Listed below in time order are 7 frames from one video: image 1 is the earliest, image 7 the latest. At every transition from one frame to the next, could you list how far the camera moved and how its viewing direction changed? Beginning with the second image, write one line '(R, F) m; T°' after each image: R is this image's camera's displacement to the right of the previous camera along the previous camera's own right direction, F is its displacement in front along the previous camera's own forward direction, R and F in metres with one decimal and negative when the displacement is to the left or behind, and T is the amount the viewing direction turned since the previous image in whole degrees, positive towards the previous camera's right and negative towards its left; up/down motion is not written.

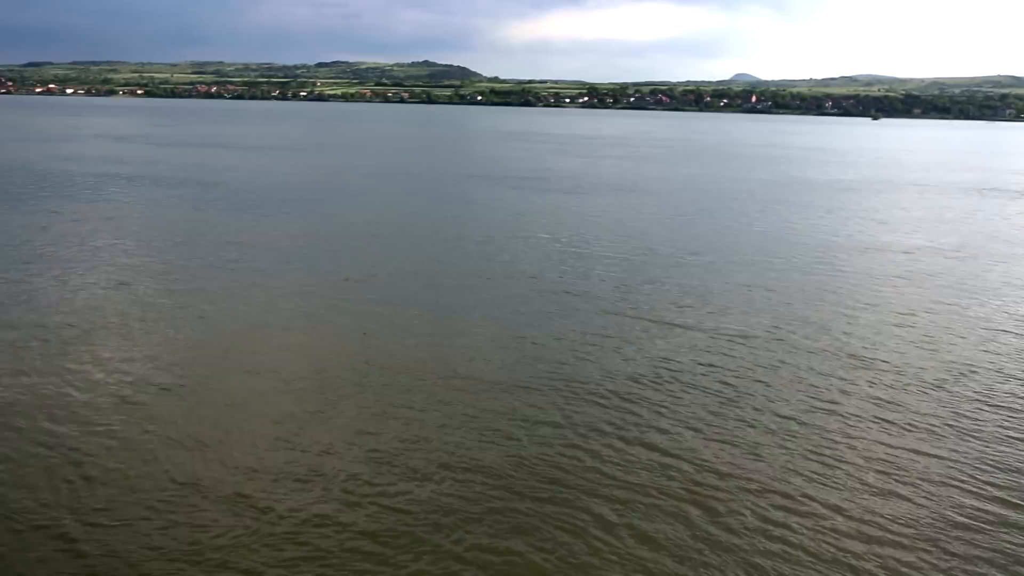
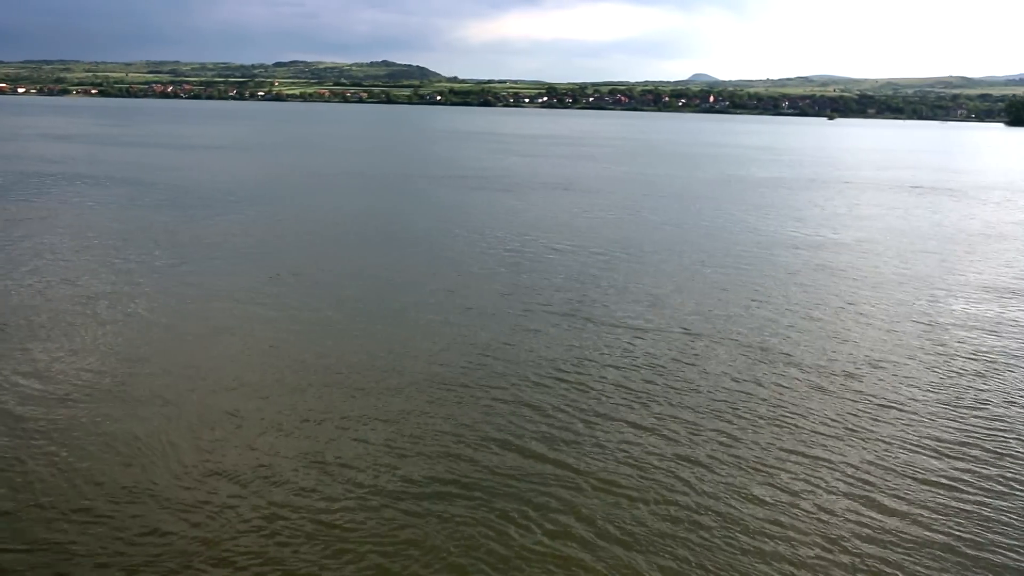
(+1.0, +0.2) m; +2°
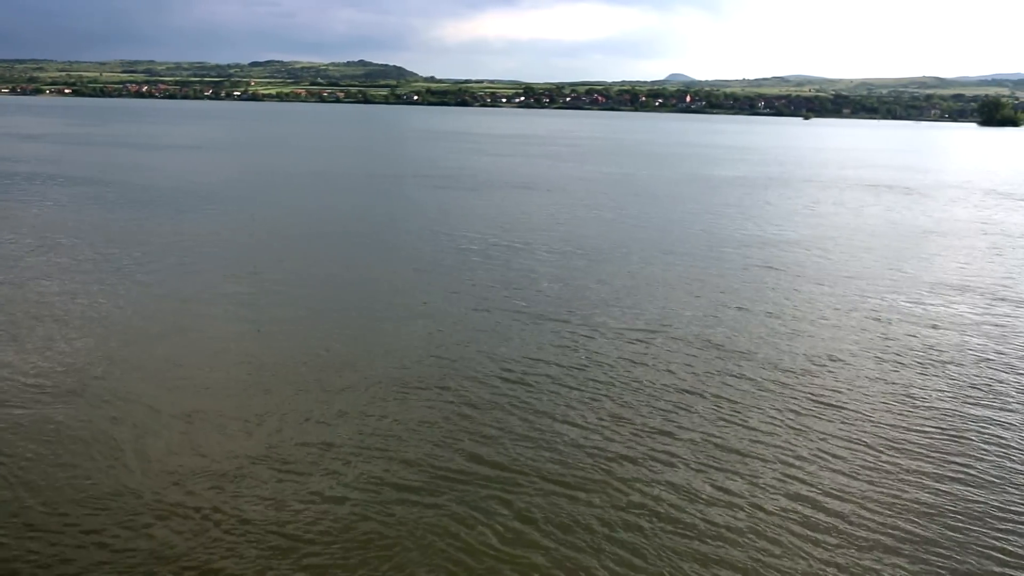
(-1.3, +0.5) m; +1°
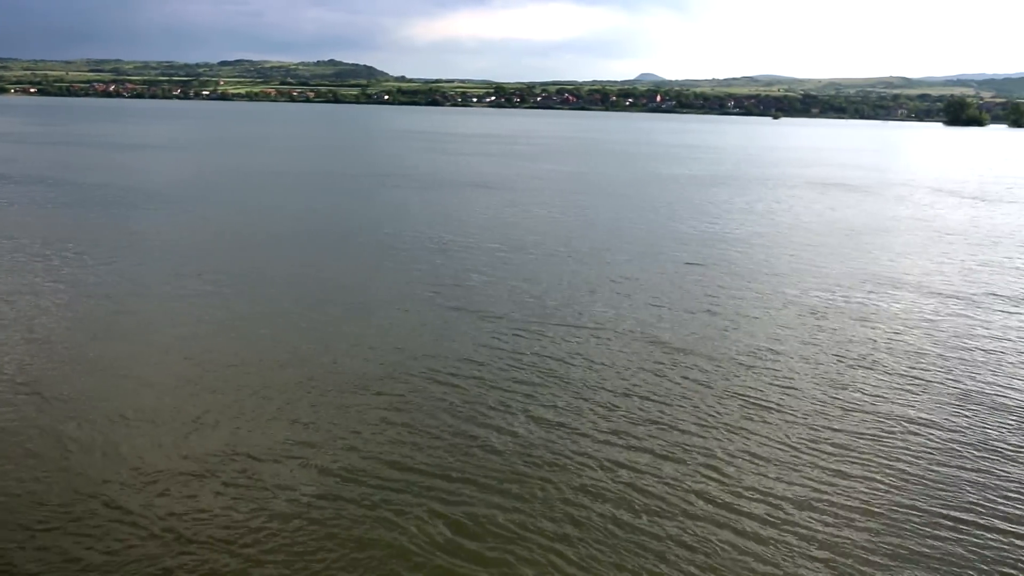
(+1.2, +0.2) m; +2°
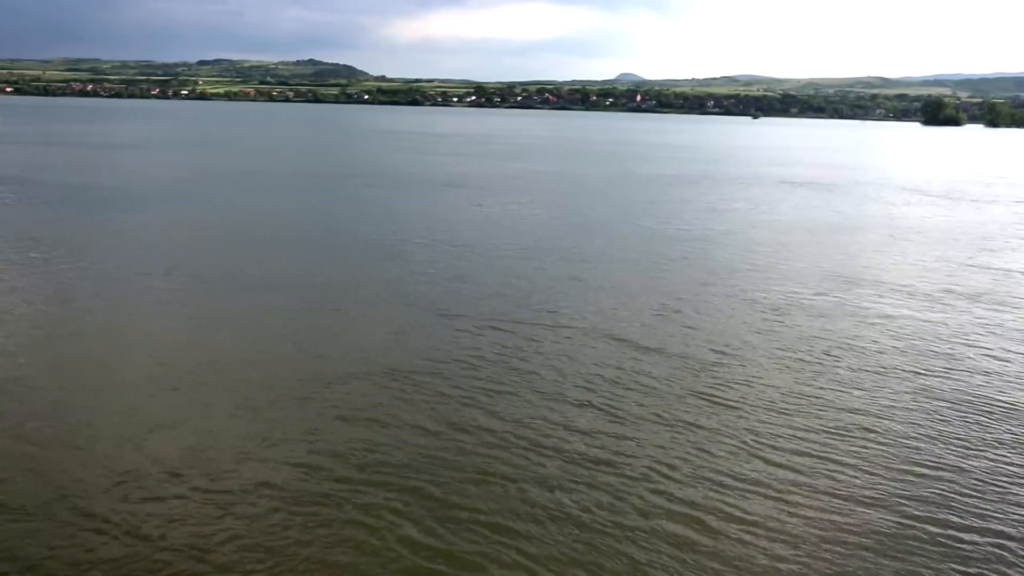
(-1.6, -1.6) m; +1°
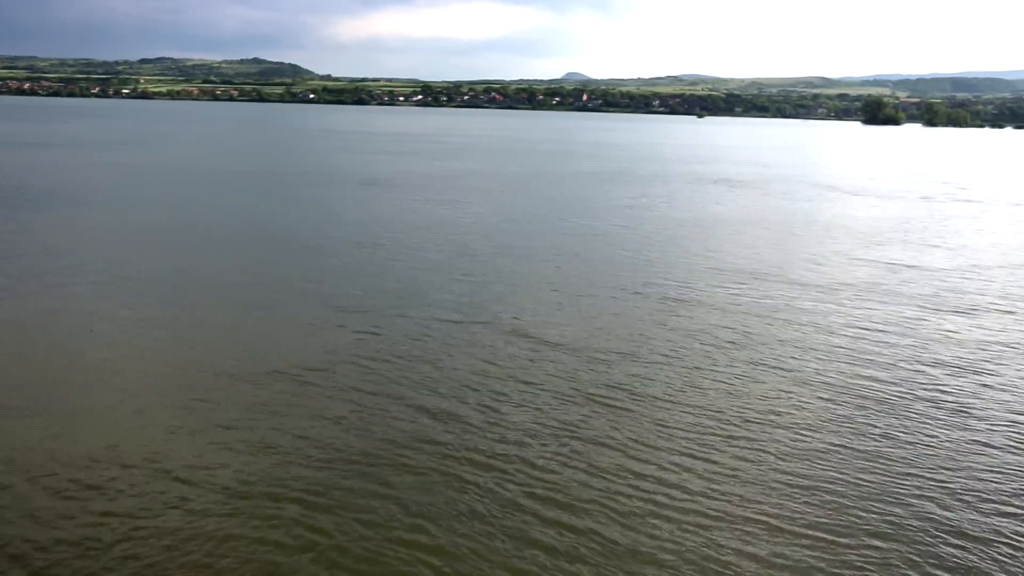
(+0.8, 0.0) m; +3°
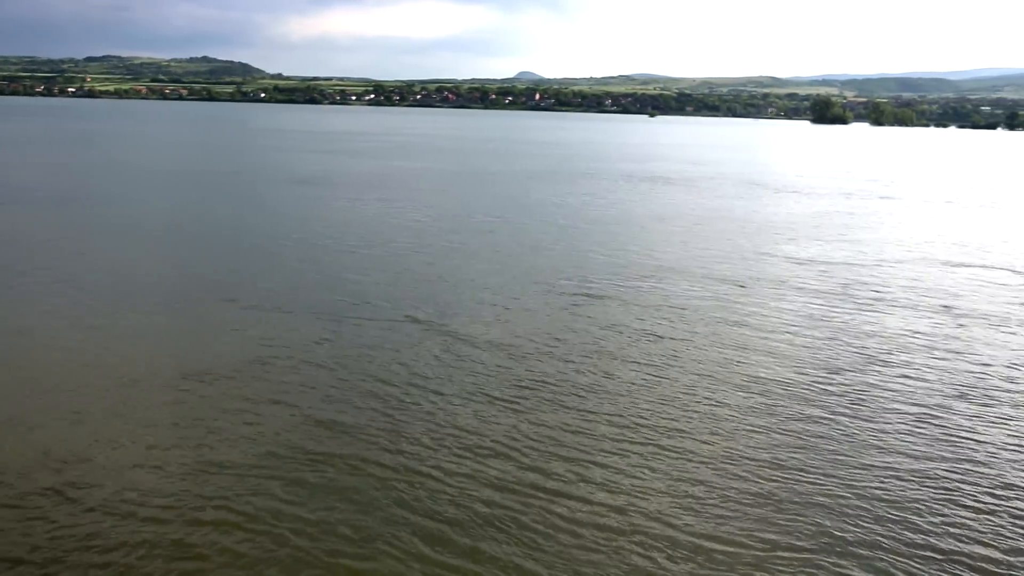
(+0.4, +0.1) m; +2°
